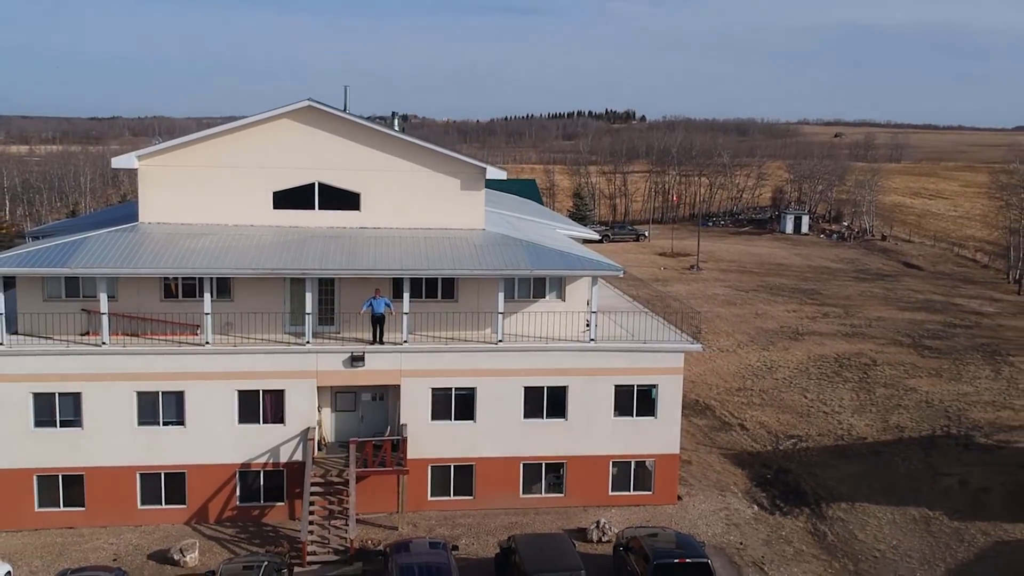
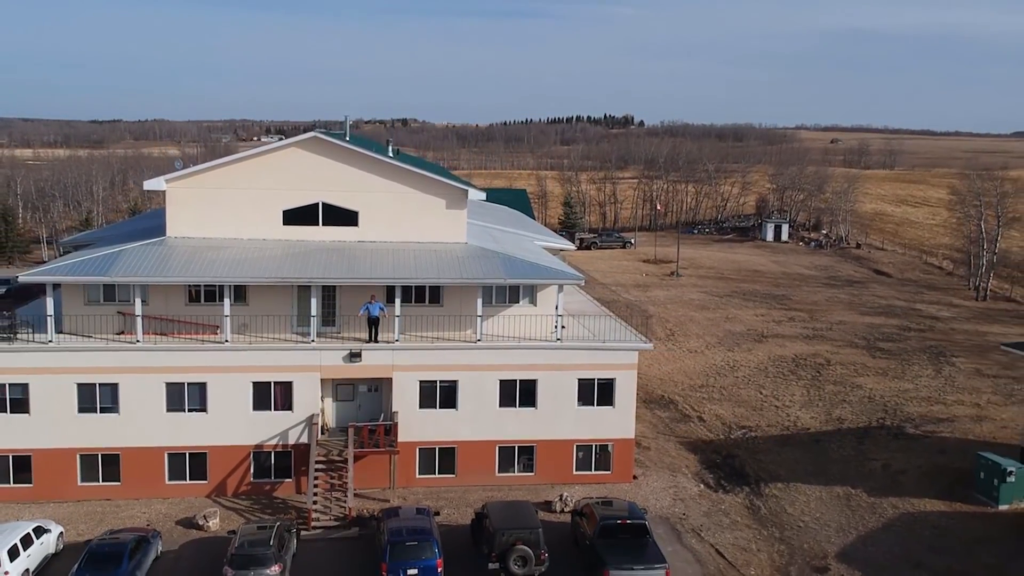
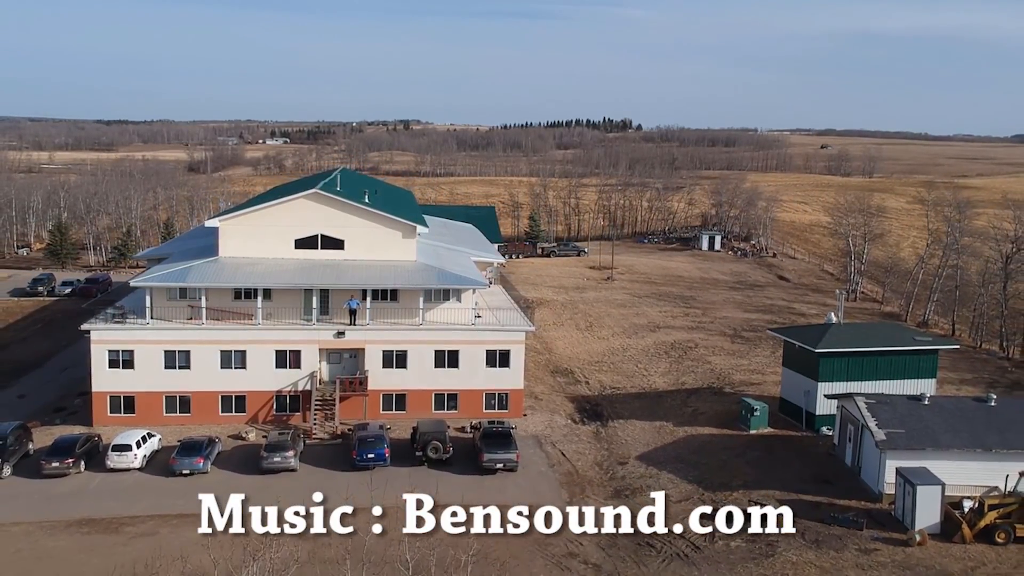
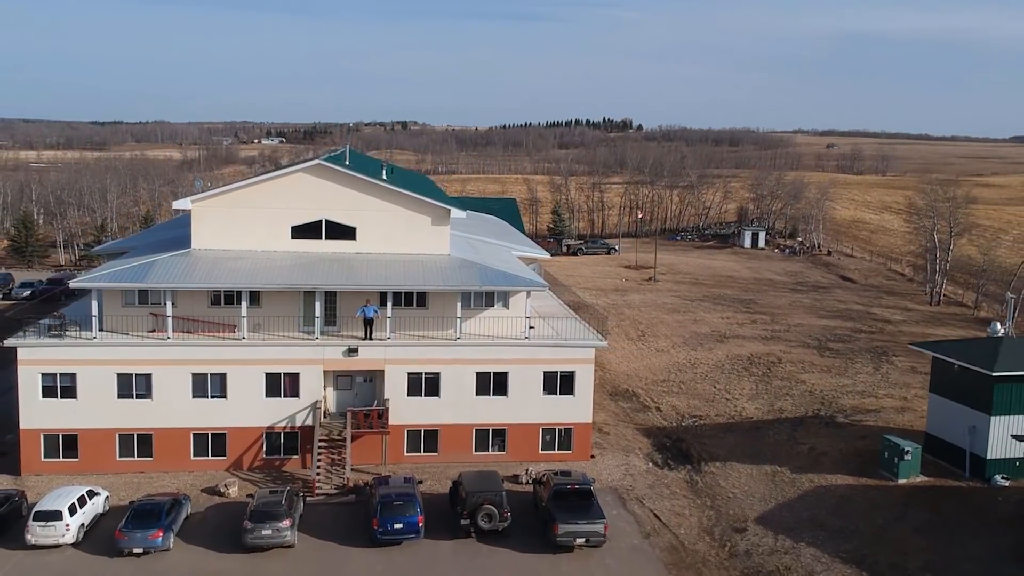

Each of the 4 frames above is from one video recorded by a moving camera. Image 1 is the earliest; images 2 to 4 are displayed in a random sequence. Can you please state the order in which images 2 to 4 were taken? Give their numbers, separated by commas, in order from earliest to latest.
2, 4, 3
